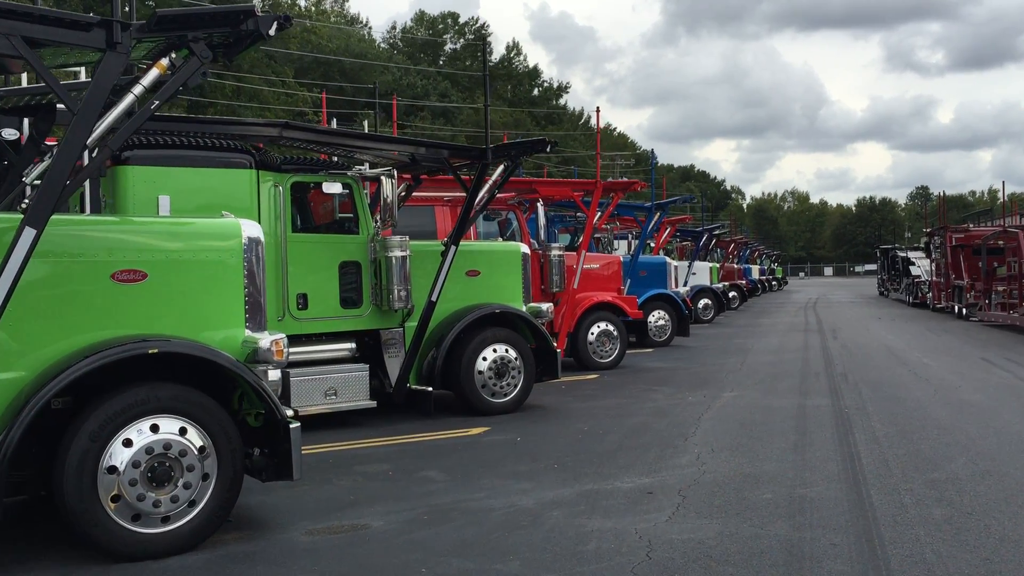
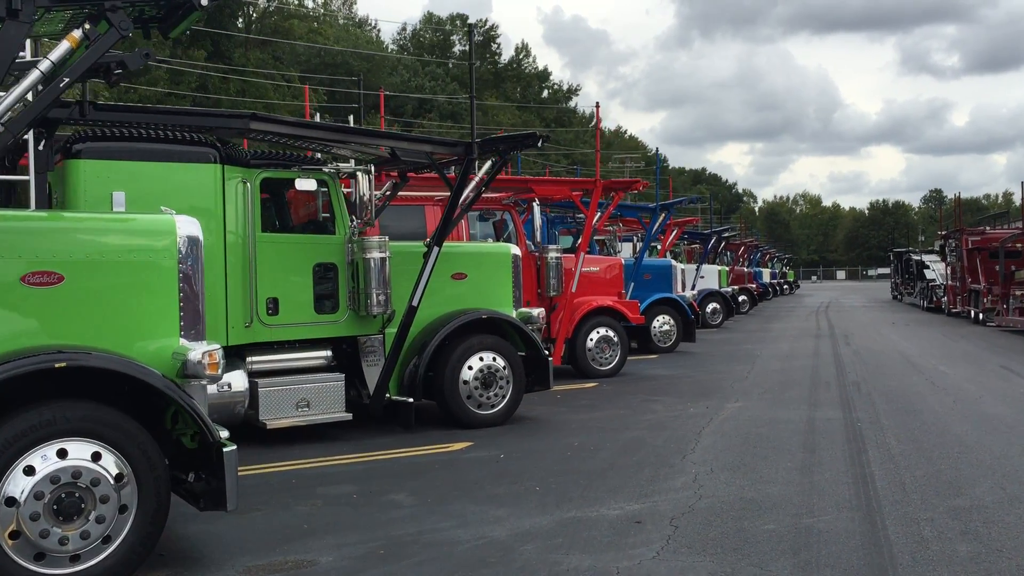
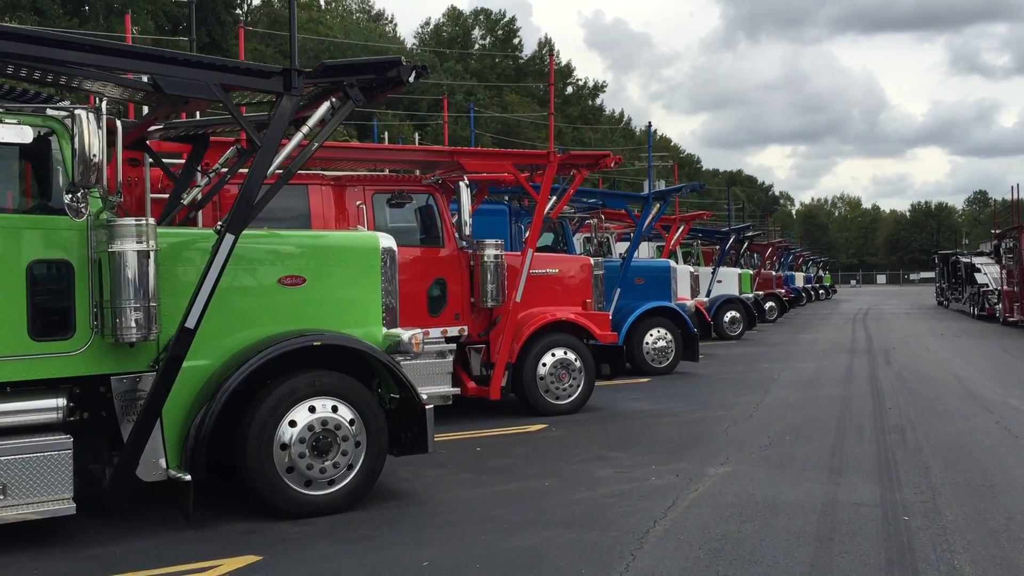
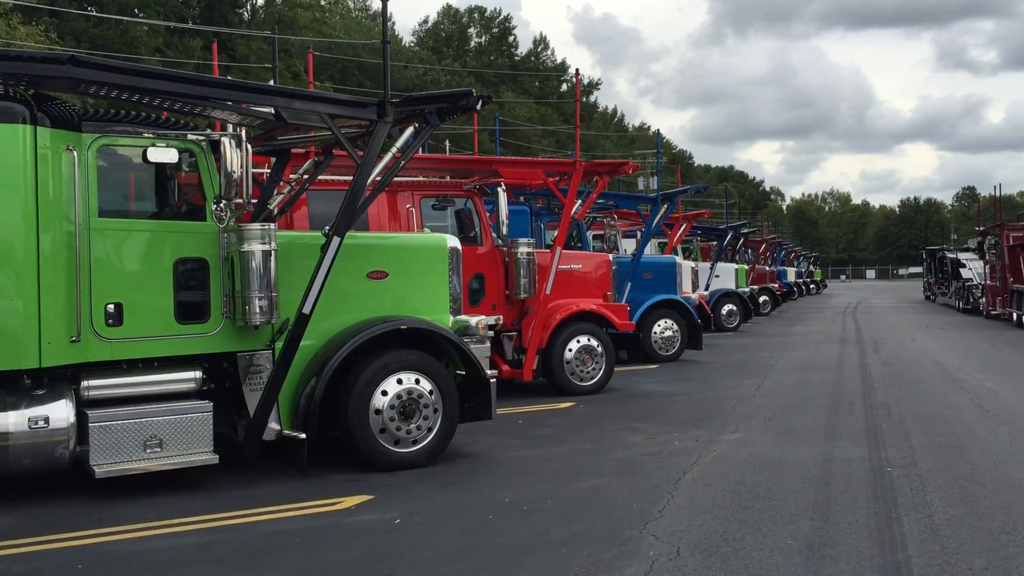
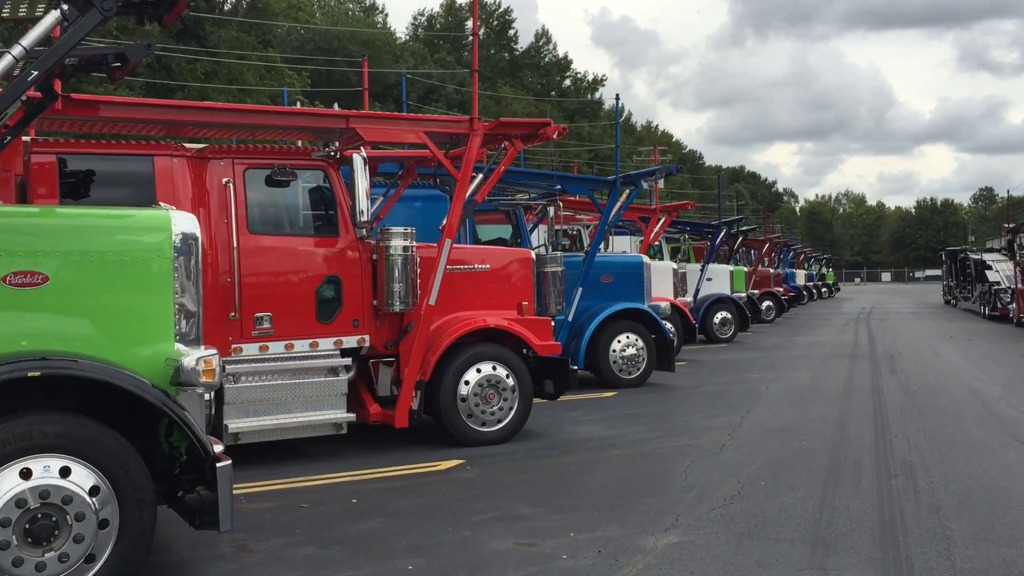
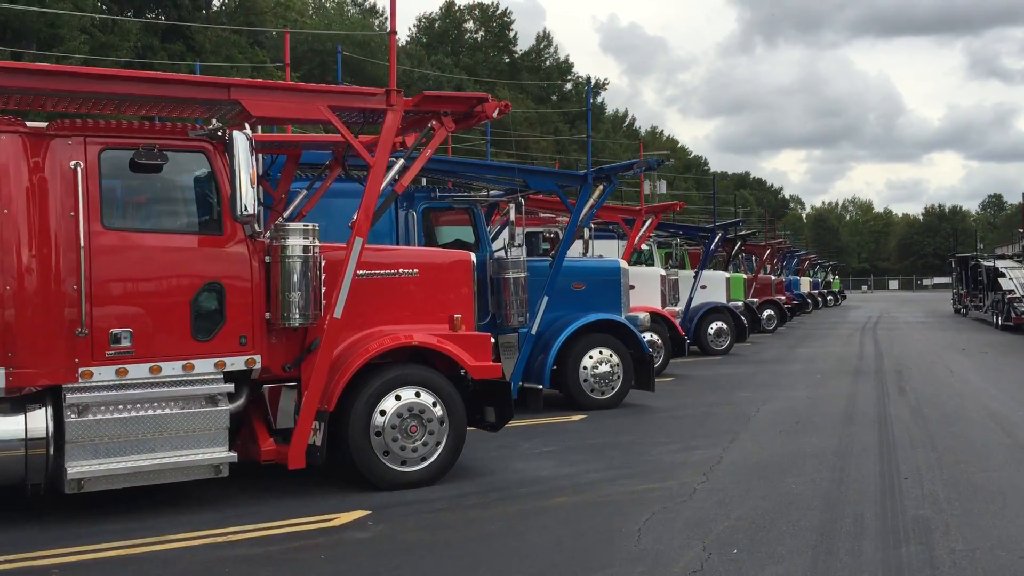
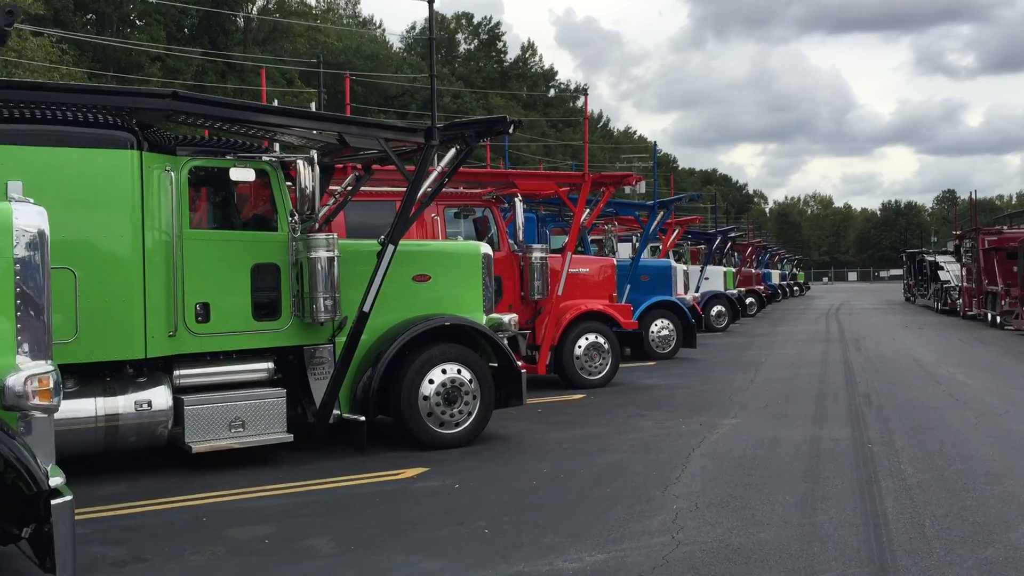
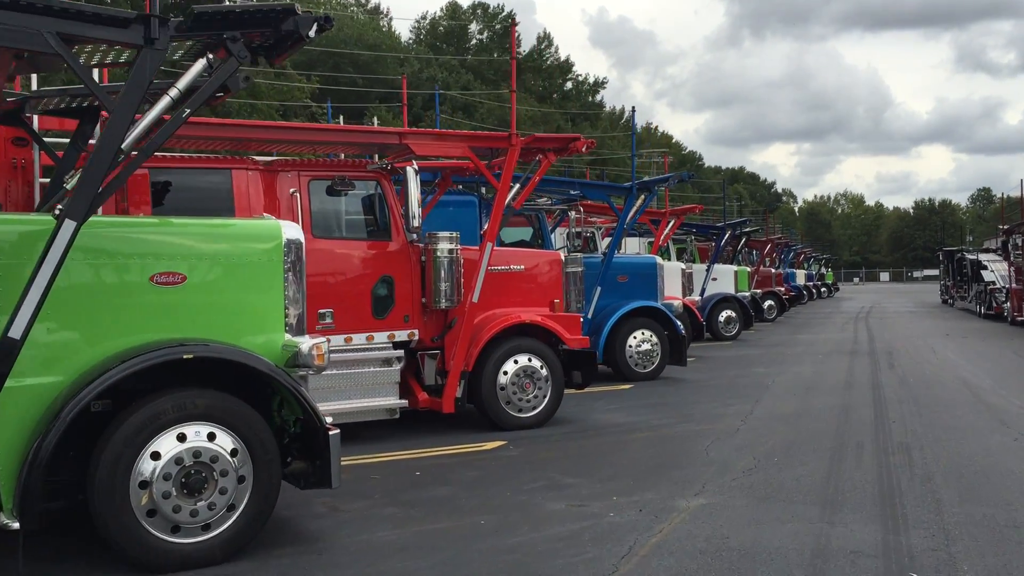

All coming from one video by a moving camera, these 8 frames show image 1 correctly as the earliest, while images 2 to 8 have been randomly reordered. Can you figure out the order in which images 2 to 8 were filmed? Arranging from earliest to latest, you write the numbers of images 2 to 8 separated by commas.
2, 7, 4, 3, 8, 5, 6
